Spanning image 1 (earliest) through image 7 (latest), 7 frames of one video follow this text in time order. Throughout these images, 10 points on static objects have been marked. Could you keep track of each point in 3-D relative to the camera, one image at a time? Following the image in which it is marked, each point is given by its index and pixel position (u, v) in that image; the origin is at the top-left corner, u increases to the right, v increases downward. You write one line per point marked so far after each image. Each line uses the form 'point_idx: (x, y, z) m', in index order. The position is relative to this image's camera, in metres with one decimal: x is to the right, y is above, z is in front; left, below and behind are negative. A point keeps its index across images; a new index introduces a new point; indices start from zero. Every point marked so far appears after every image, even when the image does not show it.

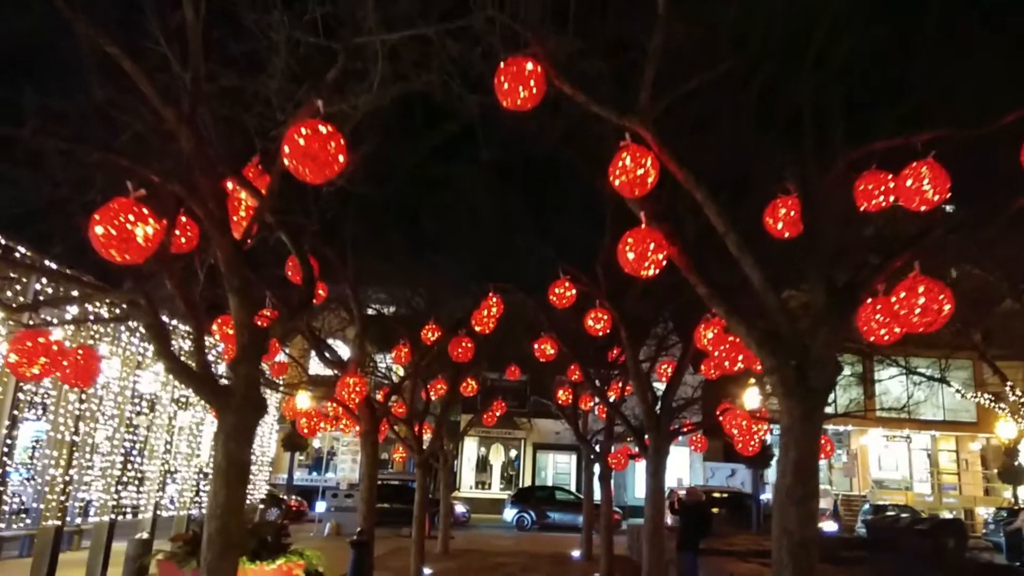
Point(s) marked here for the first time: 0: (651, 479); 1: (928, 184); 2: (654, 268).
0: (+1.8, -2.5, +9.7) m
1: (+2.9, +0.7, +5.3) m
2: (+1.0, +0.1, +5.4) m
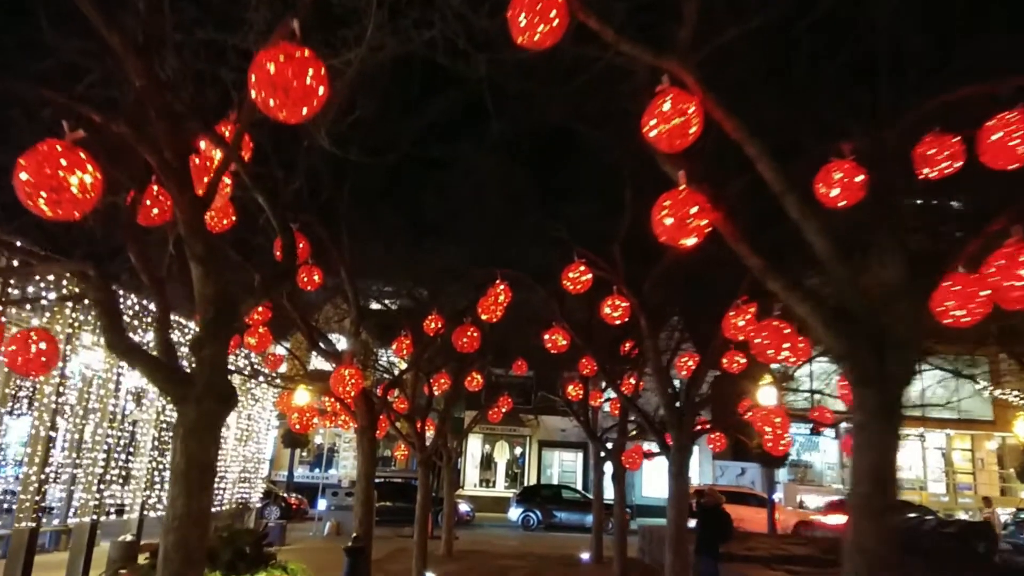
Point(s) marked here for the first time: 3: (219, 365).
0: (+1.9, -2.3, +8.9) m
1: (+3.0, +0.9, +4.5) m
2: (+1.1, +0.3, +4.6) m
3: (-1.8, -0.5, +4.6) m
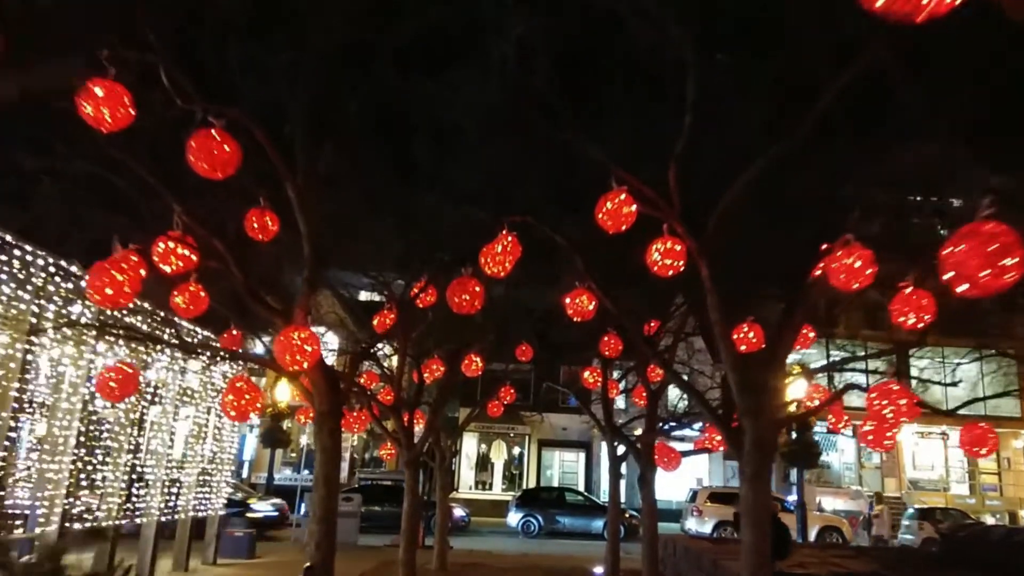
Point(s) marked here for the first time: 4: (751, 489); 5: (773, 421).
0: (+2.0, -1.7, +6.5) m
1: (+3.2, +1.5, +2.1) m
2: (+1.3, +0.9, +2.2) m
3: (-1.7, +0.1, +2.2) m
4: (+2.1, -1.7, +6.5) m
5: (+2.3, -1.2, +6.6) m
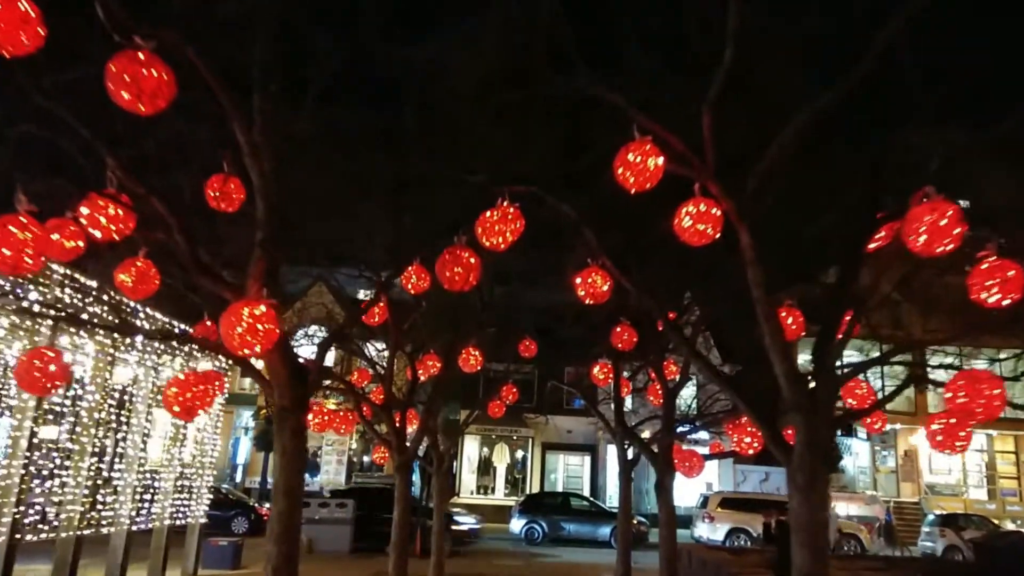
0: (+2.1, -1.5, +5.4) m
1: (+3.2, +1.7, +1.0) m
2: (+1.3, +1.1, +1.1) m
3: (-1.7, +0.3, +1.1) m
4: (+2.1, -1.5, +5.4) m
5: (+2.3, -0.9, +5.5) m
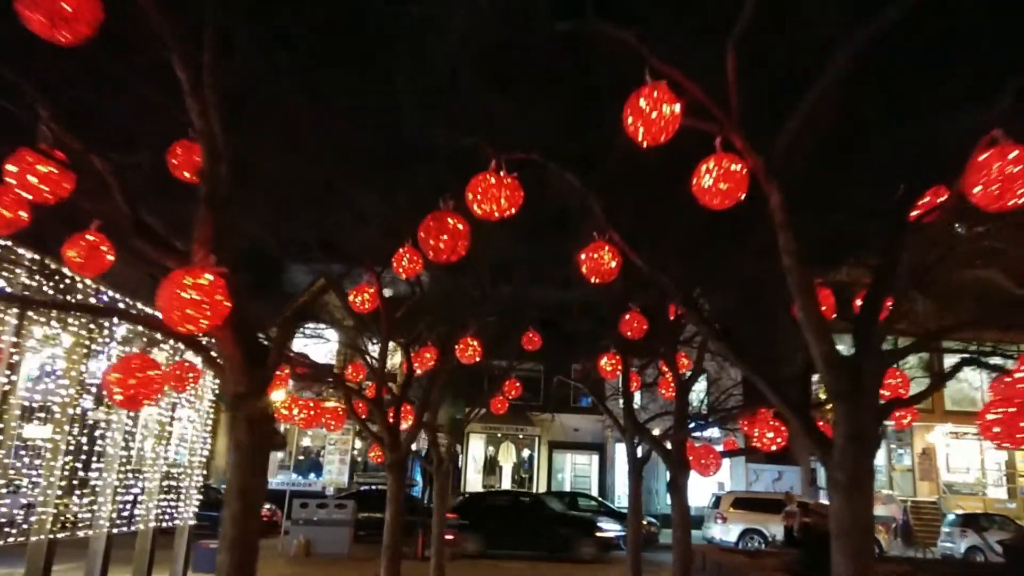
0: (+2.0, -1.3, +4.6) m
1: (+3.1, +1.9, +0.2) m
2: (+1.2, +1.3, +0.3) m
3: (-1.8, +0.5, +0.4) m
4: (+2.0, -1.3, +4.6) m
5: (+2.3, -0.7, +4.8) m
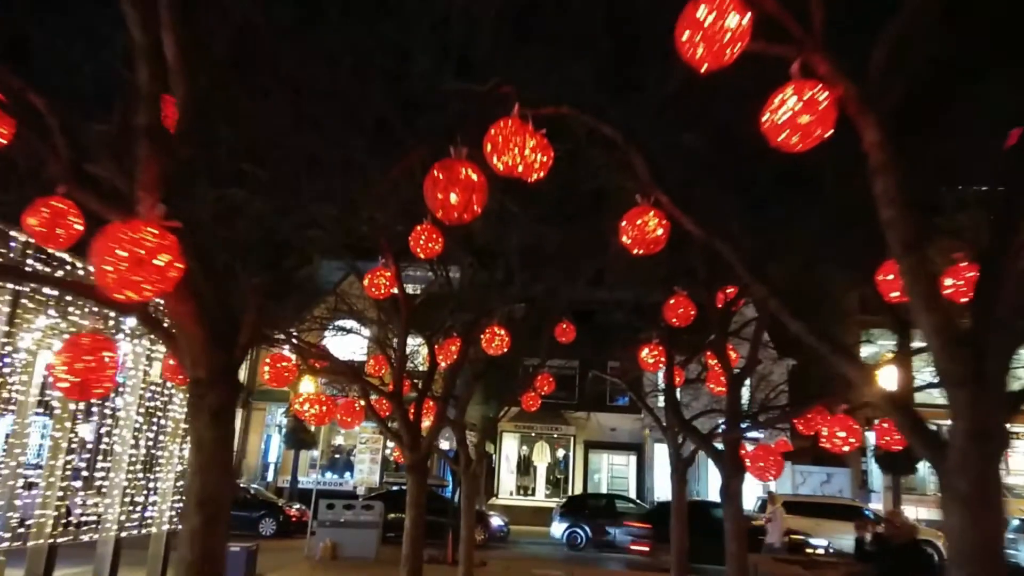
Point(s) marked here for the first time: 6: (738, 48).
0: (+2.2, -1.1, +3.6) m
1: (+3.0, +2.1, -0.8) m
2: (+1.1, +1.5, -0.7) m
3: (-1.8, +0.7, -0.4) m
4: (+2.2, -1.1, +3.6) m
5: (+2.4, -0.5, +3.8) m
6: (+1.1, +1.2, +3.7) m
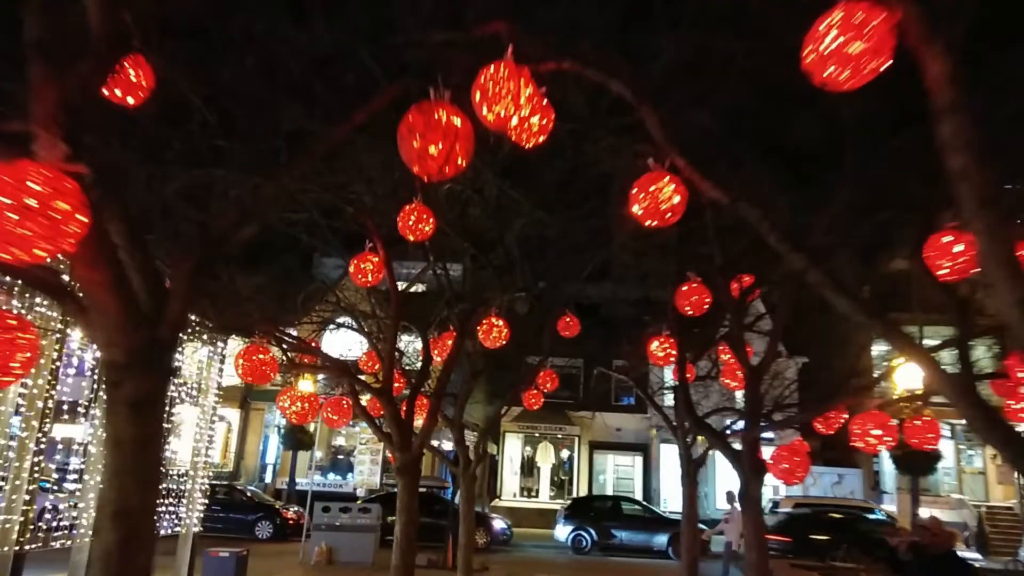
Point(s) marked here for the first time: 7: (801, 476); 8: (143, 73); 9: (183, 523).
0: (+2.1, -0.9, +2.9) m
1: (+2.9, +2.3, -1.5) m
2: (+1.1, +1.7, -1.3) m
3: (-1.9, +0.8, -1.1) m
4: (+2.1, -0.9, +2.9) m
5: (+2.4, -0.4, +3.1) m
6: (+1.0, +1.3, +3.1) m
7: (+3.0, -2.0, +8.3) m
8: (-2.3, +1.4, +4.4) m
9: (-5.5, -3.8, +12.4) m
